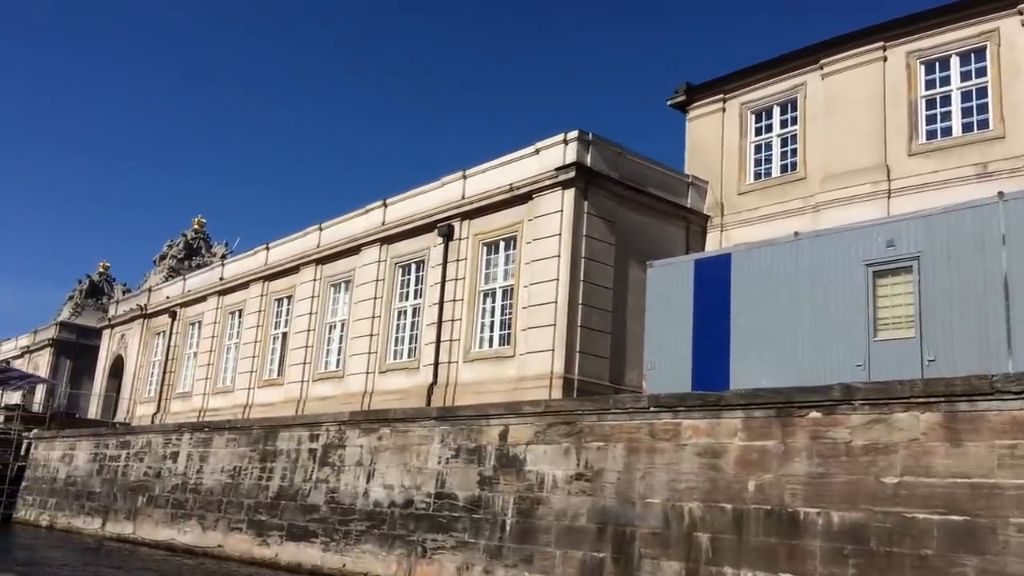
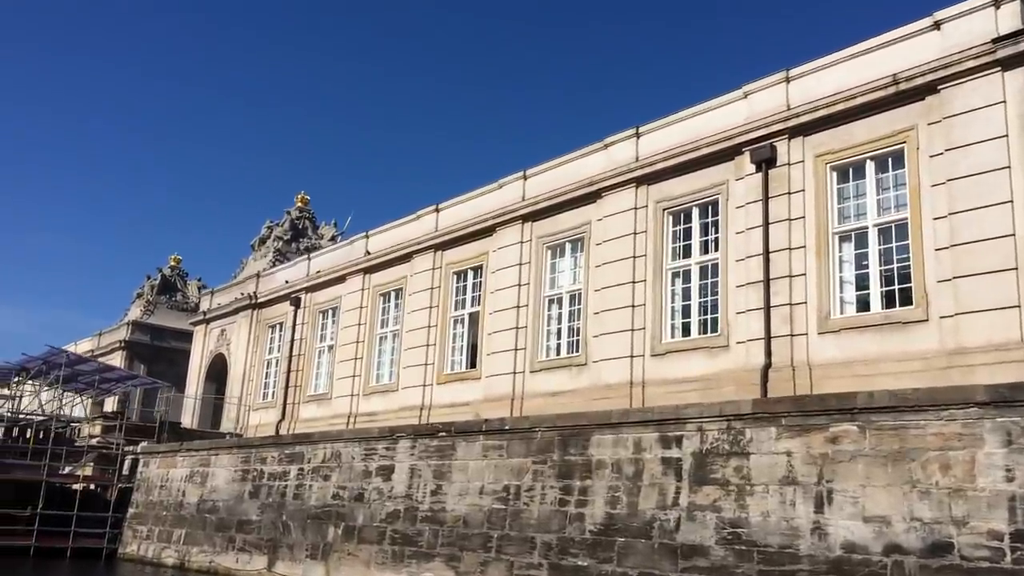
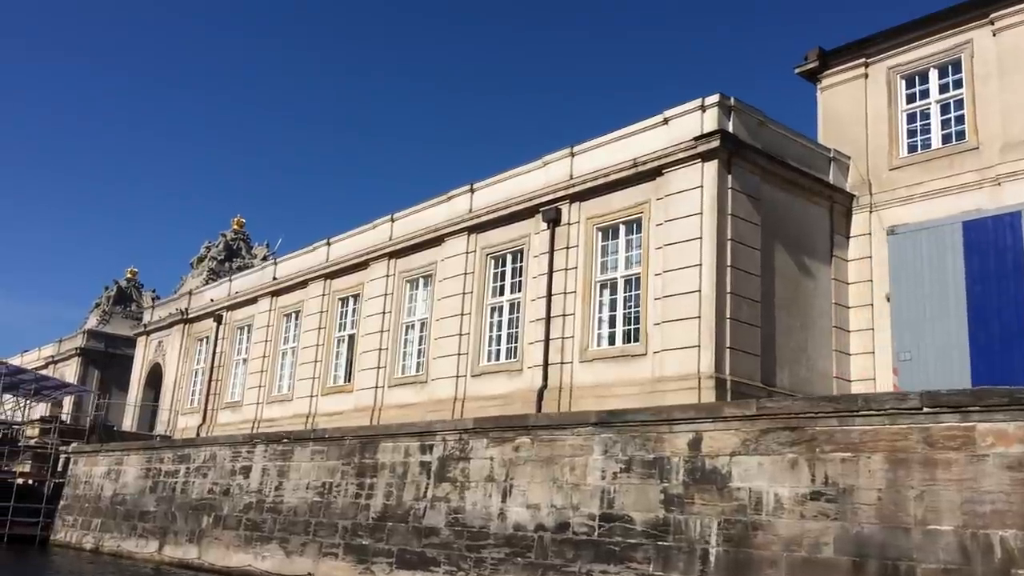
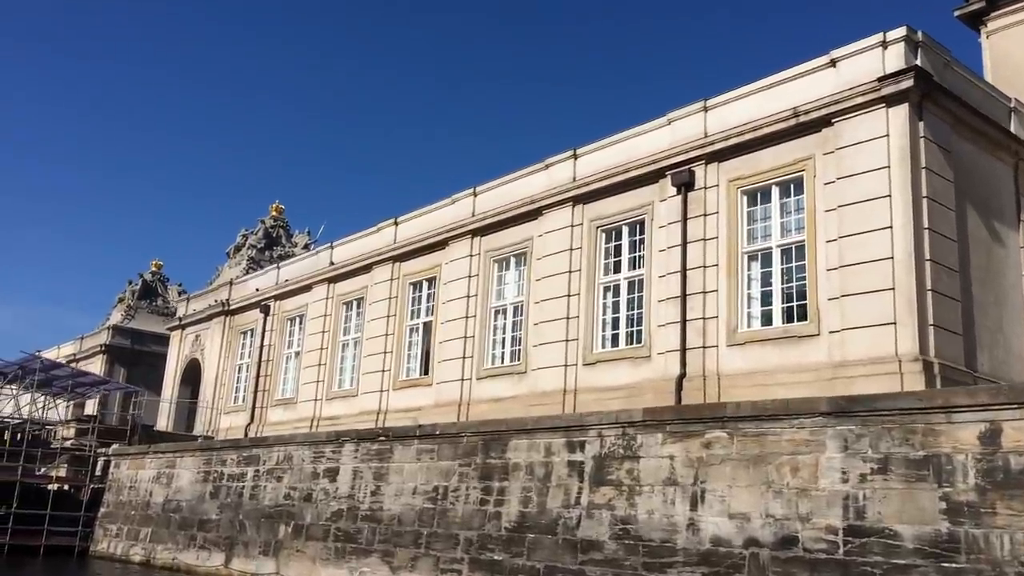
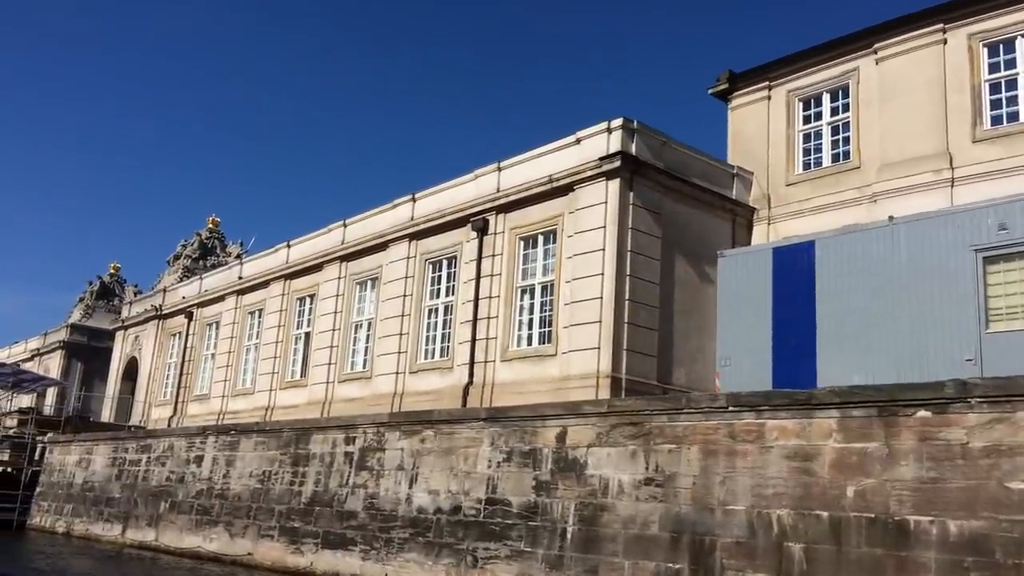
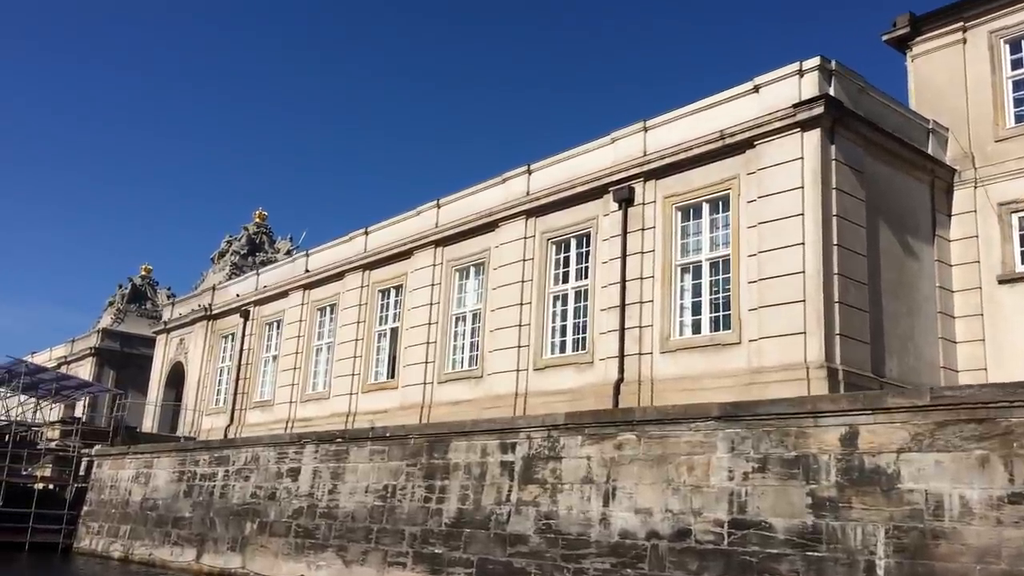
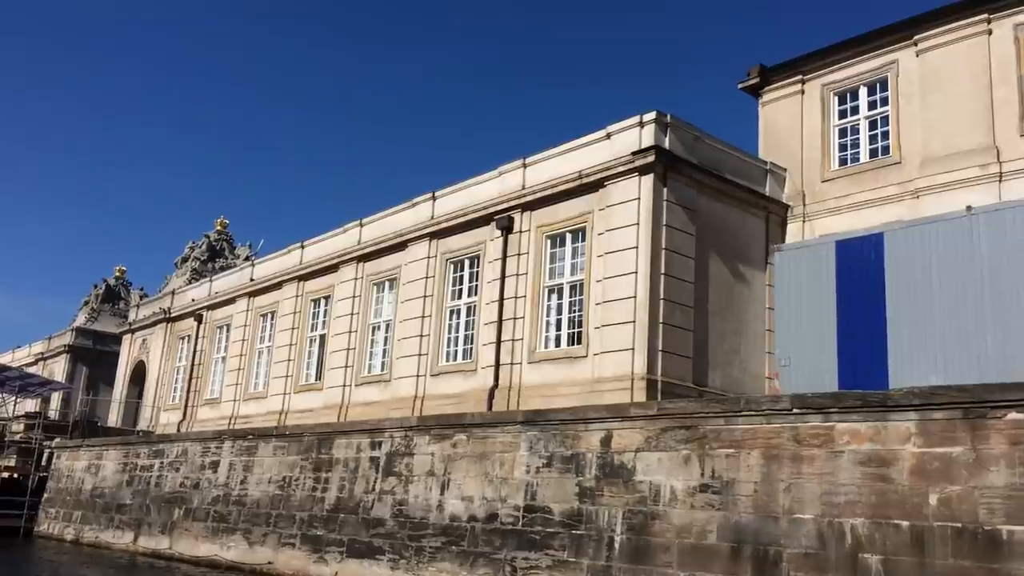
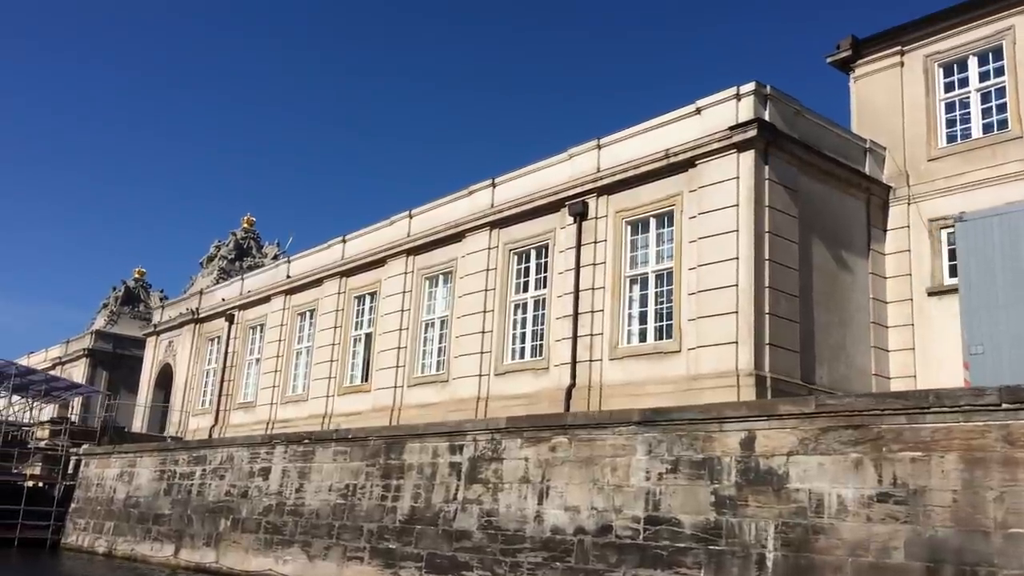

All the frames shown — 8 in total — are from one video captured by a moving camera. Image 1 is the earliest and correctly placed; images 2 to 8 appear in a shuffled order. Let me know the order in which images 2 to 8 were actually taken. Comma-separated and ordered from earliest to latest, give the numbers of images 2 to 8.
5, 7, 3, 8, 6, 4, 2
